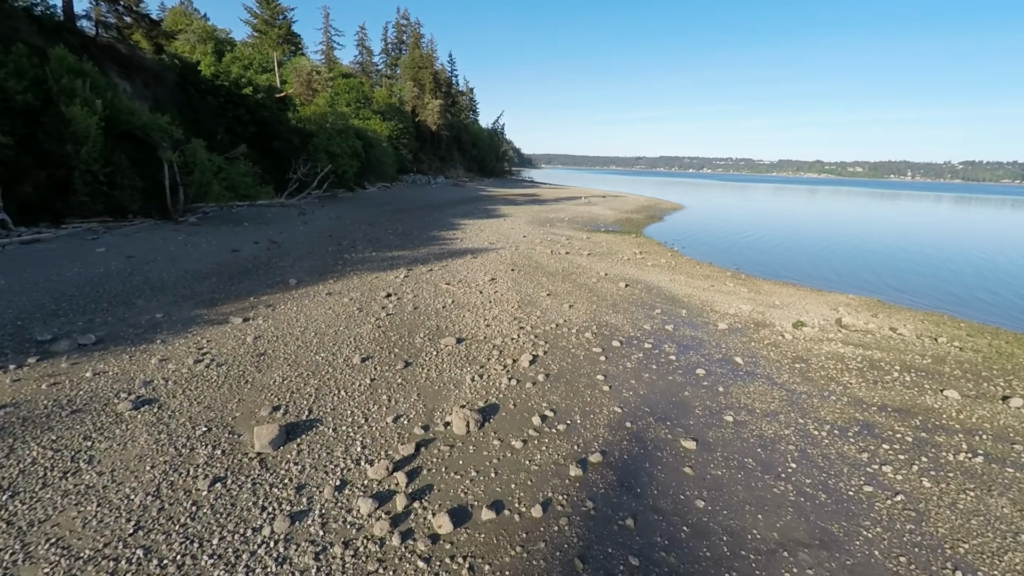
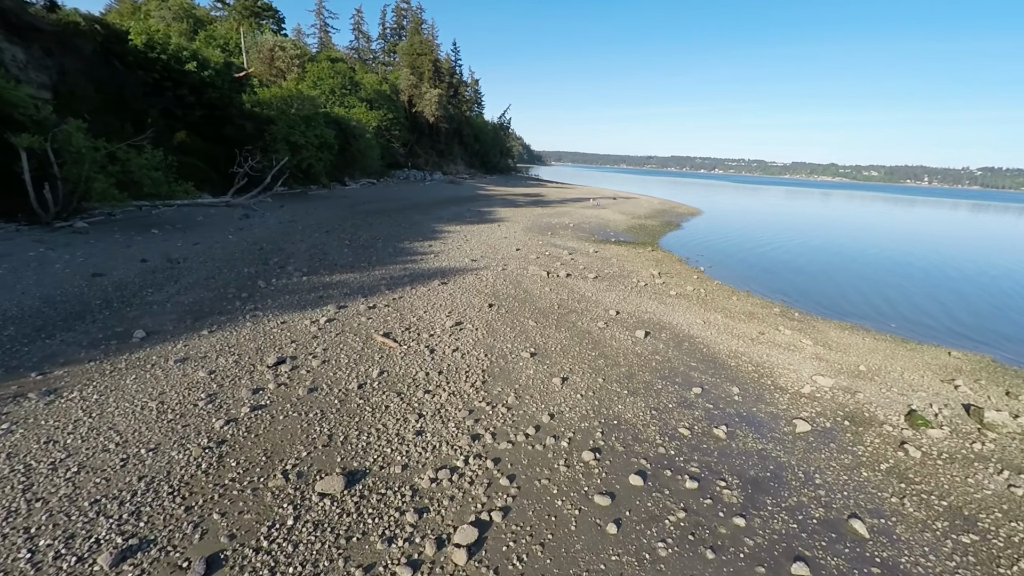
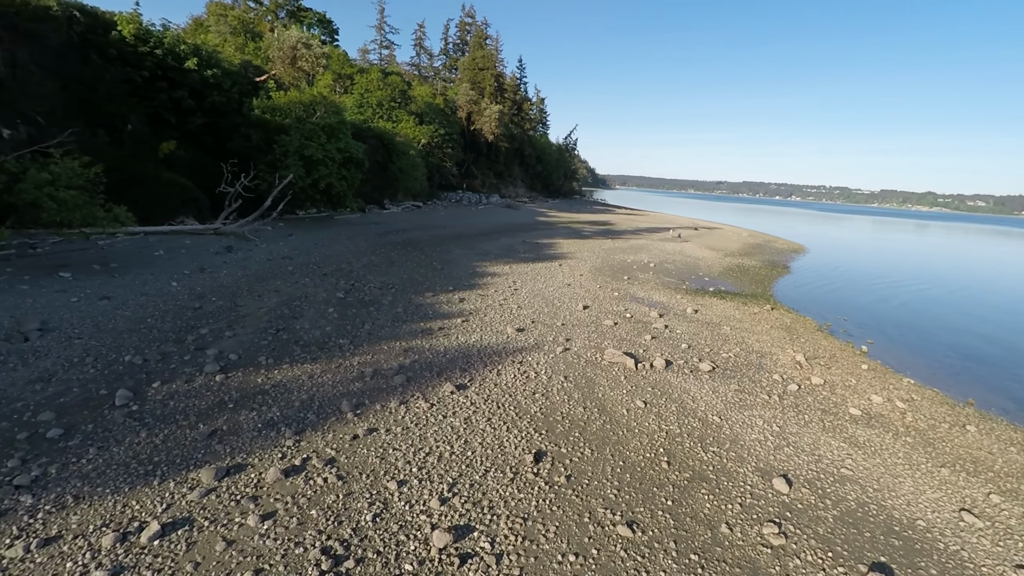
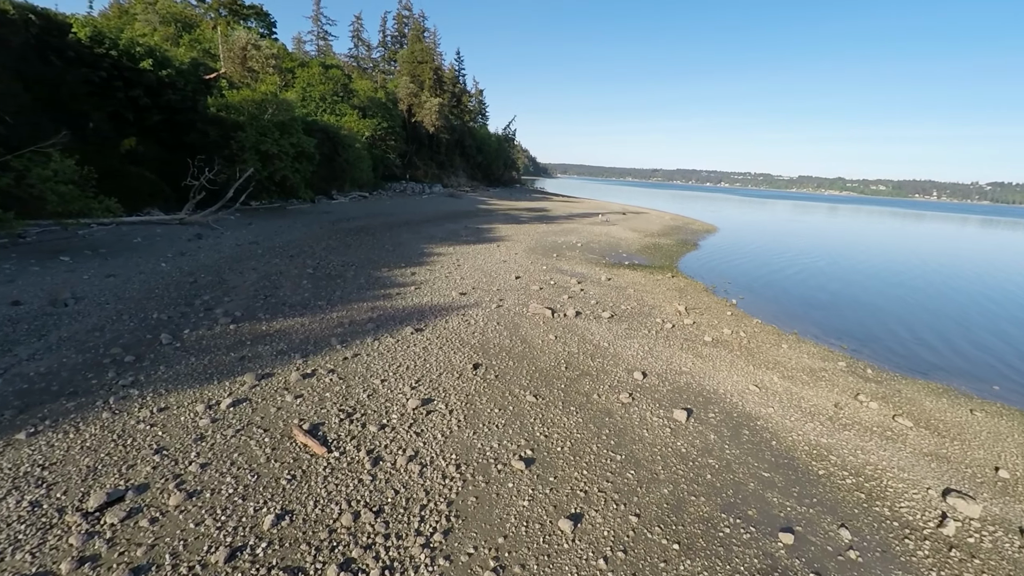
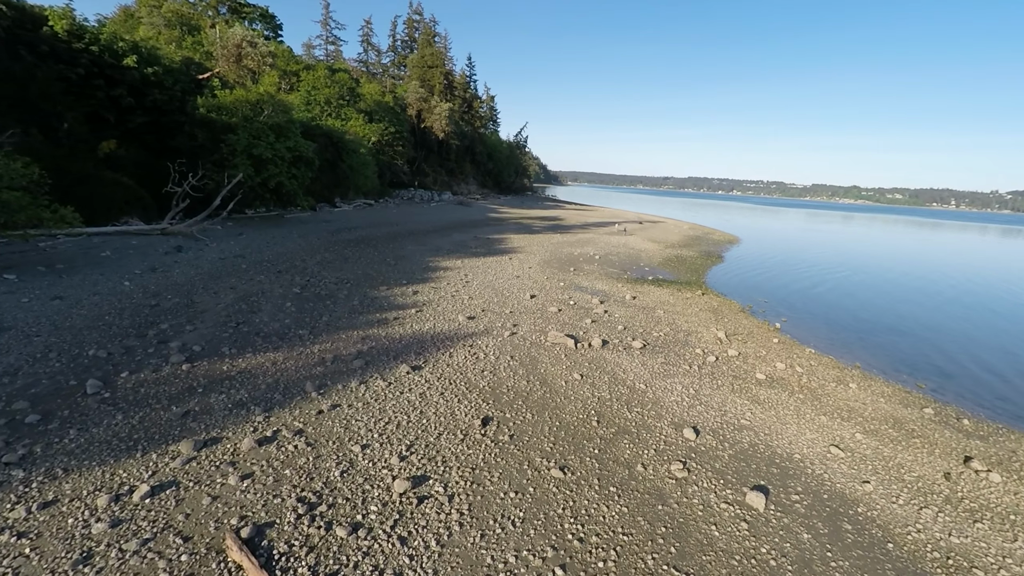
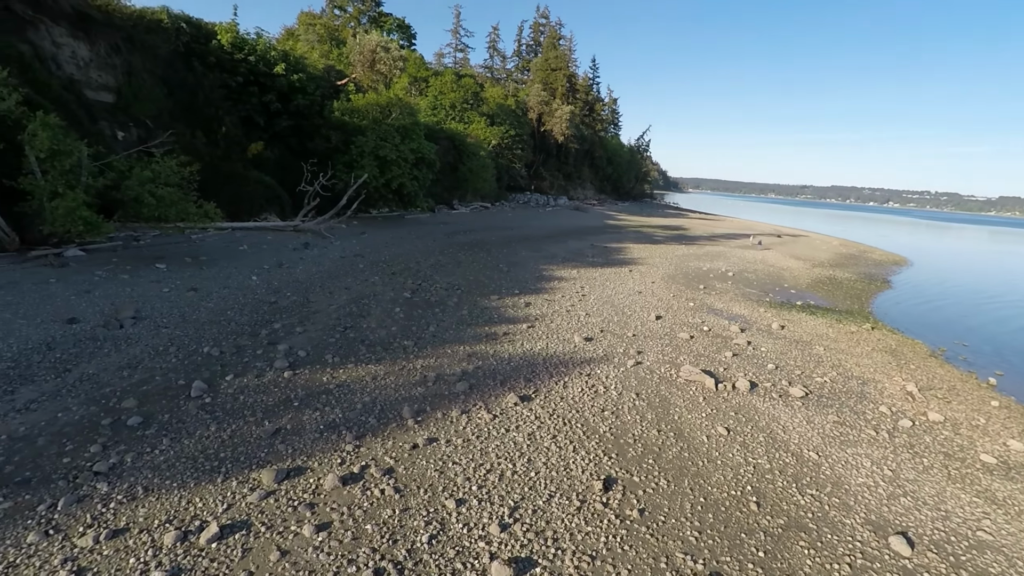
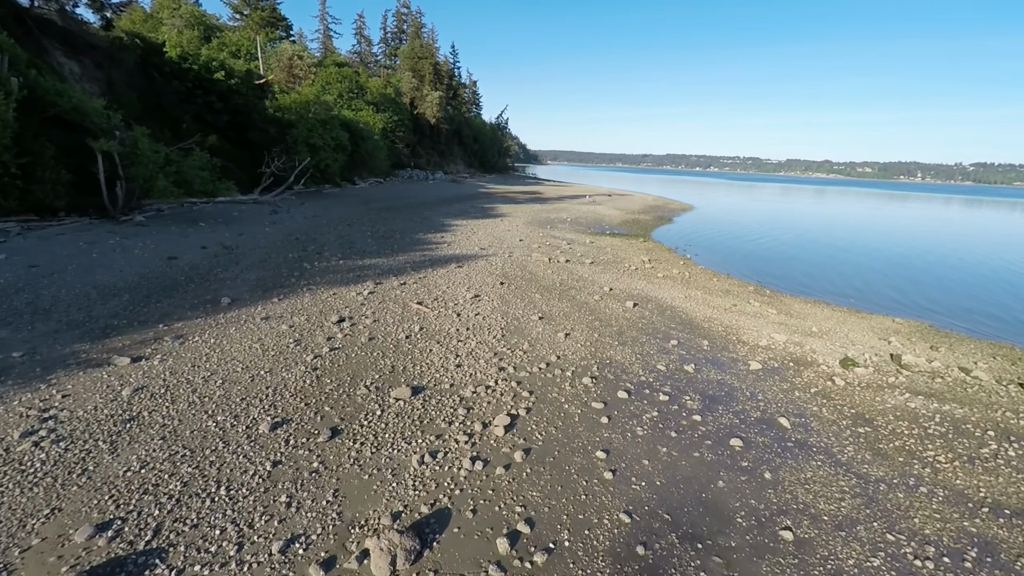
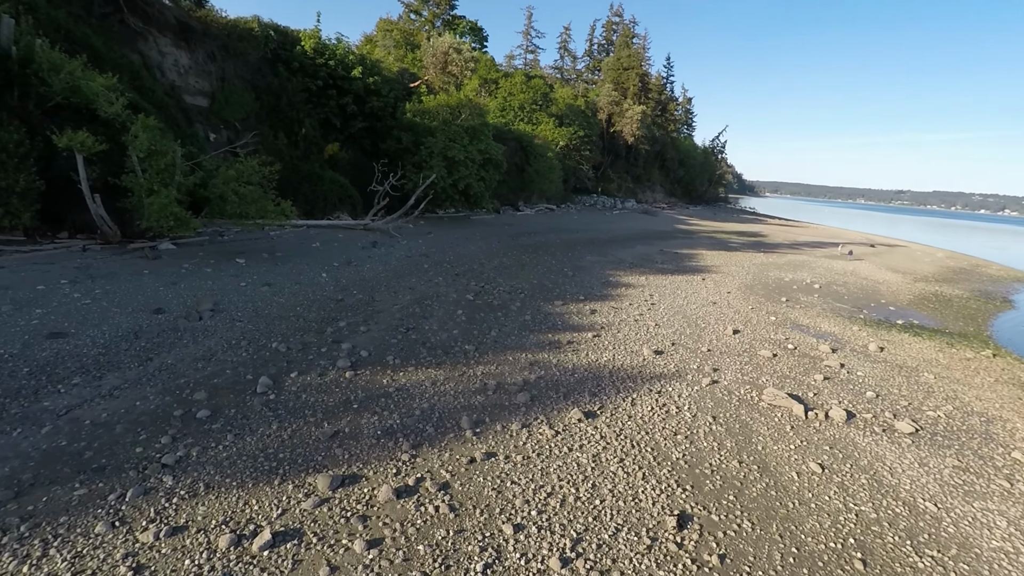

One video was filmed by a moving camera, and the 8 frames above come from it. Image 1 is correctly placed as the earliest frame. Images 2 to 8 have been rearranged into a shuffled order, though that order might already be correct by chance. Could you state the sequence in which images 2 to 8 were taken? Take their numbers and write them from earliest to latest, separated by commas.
7, 2, 4, 5, 3, 6, 8
